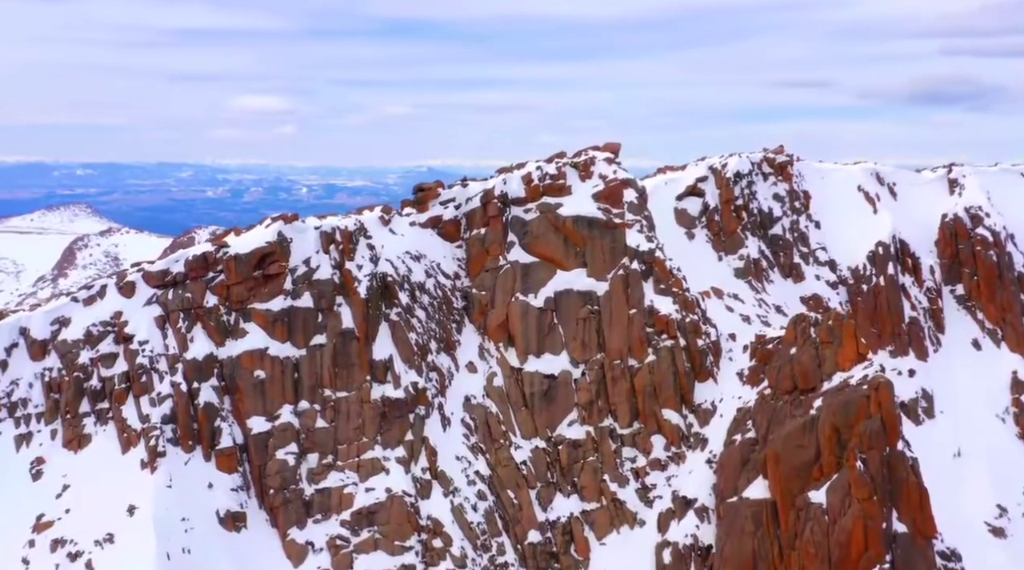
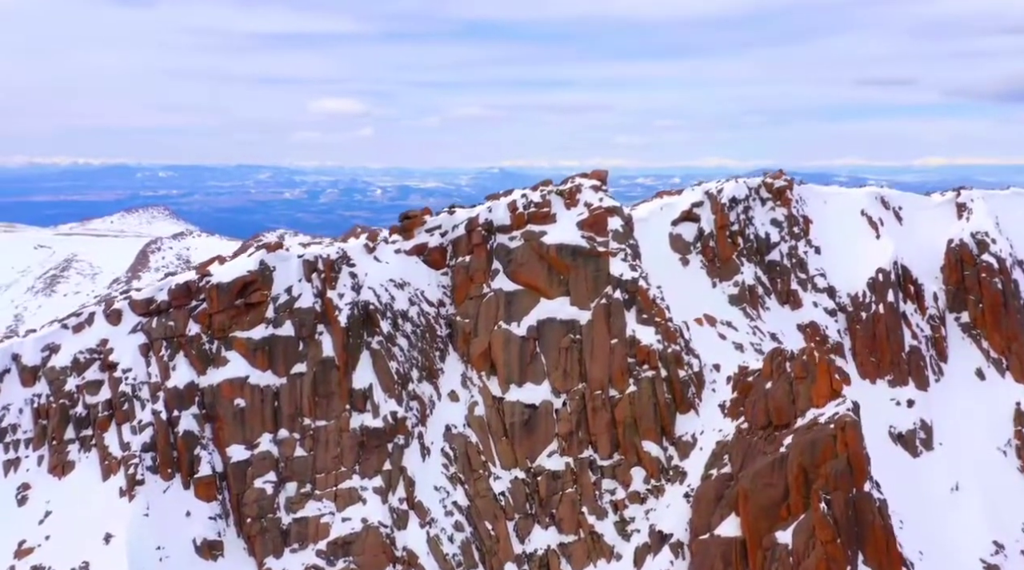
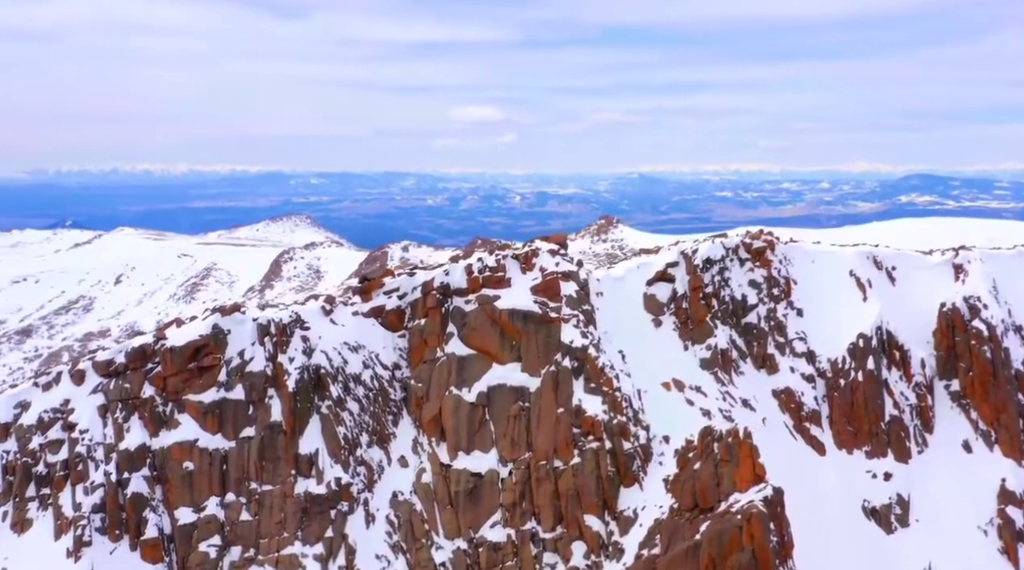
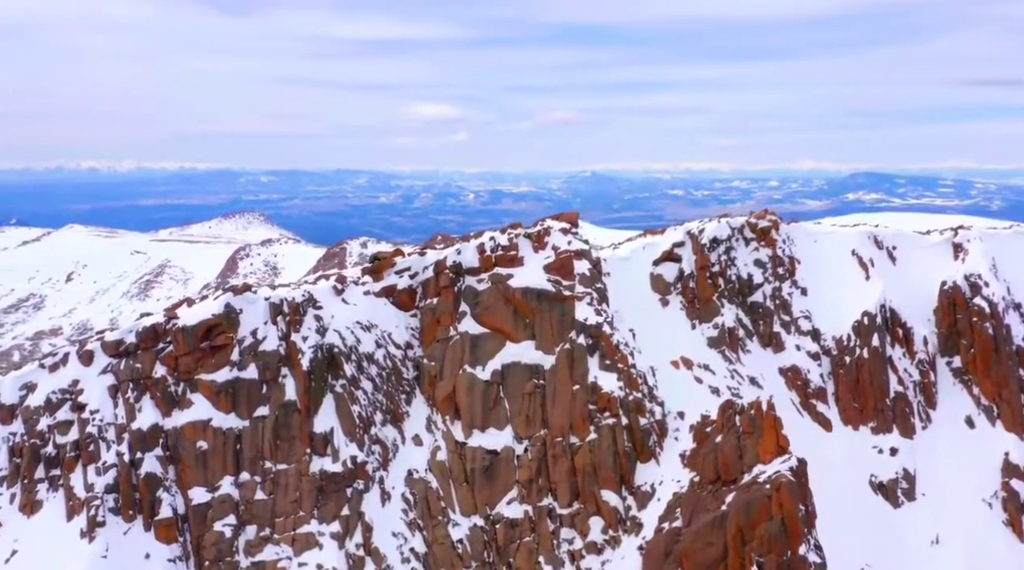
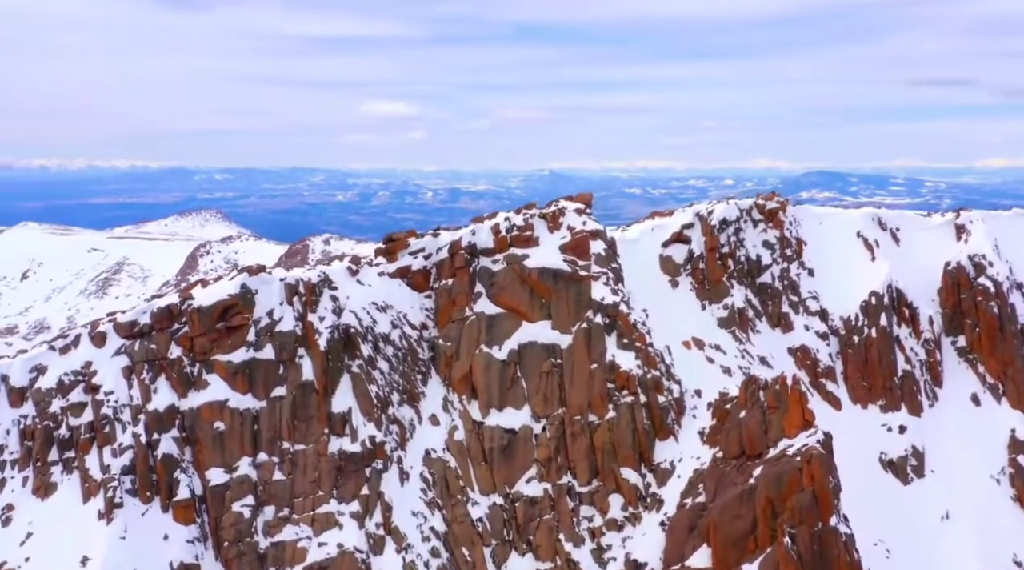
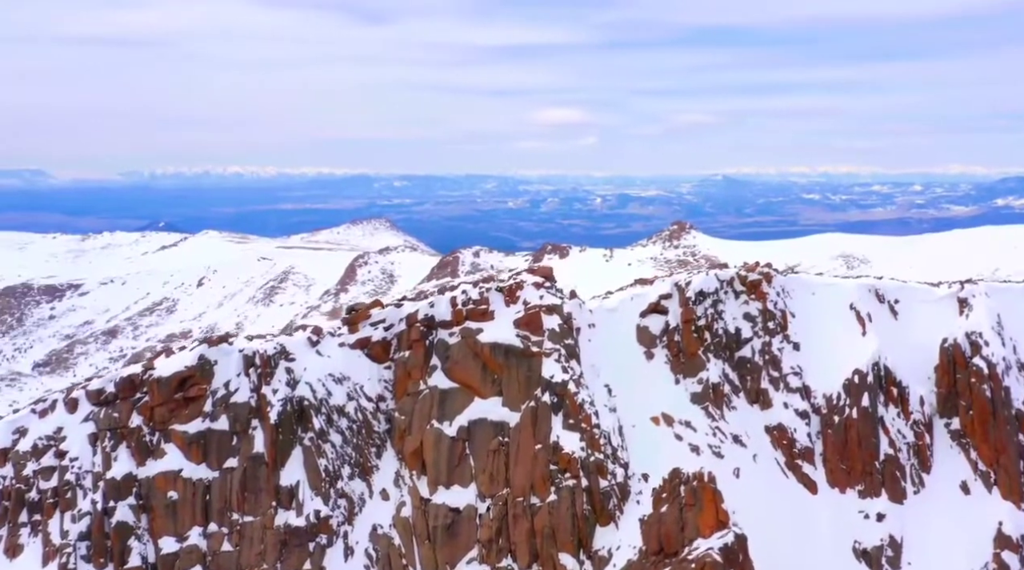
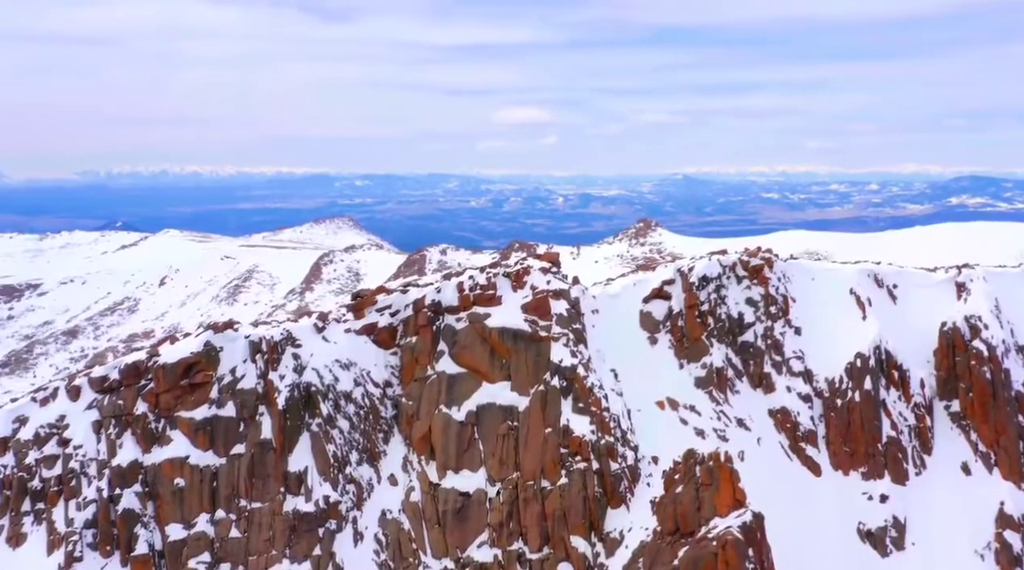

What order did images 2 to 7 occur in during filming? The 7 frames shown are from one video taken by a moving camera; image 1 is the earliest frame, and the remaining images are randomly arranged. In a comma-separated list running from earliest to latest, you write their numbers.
2, 5, 4, 3, 7, 6
